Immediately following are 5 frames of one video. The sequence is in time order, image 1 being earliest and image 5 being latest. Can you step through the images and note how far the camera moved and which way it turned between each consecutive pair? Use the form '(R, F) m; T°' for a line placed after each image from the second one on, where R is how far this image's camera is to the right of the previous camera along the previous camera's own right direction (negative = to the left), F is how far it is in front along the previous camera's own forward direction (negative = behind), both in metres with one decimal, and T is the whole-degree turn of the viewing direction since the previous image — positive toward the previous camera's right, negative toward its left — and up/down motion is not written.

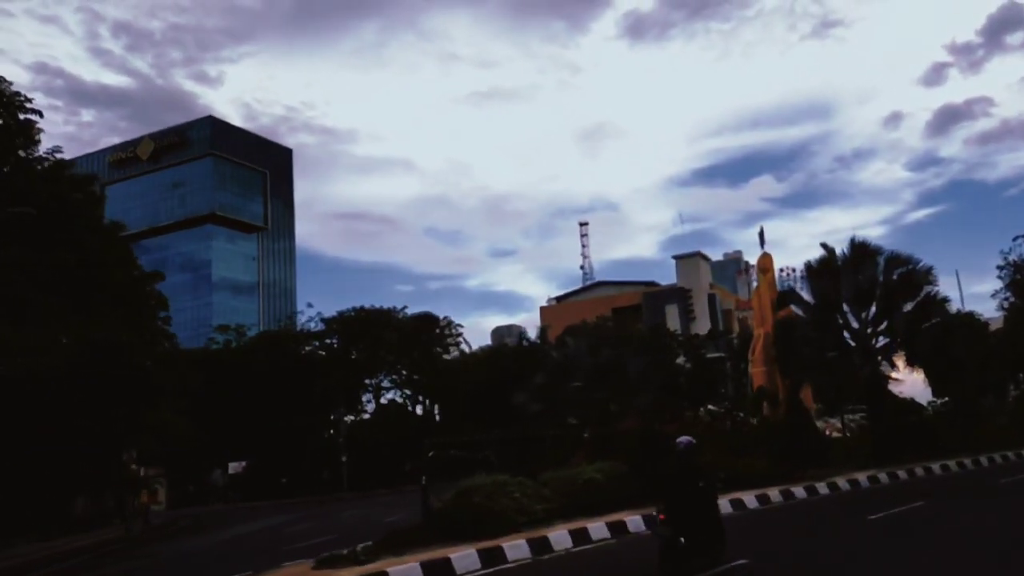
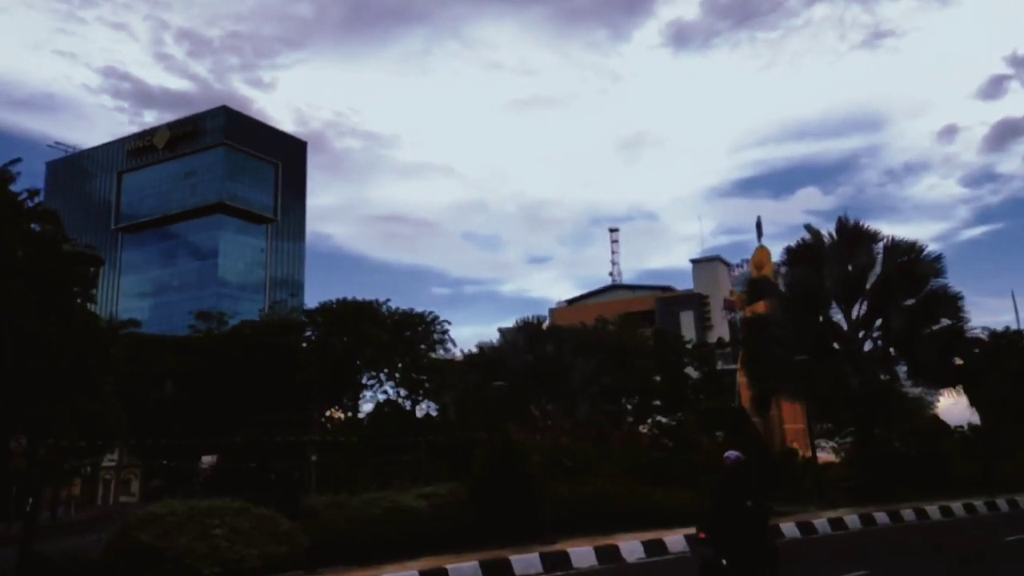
(+1.9, +2.9) m; -2°
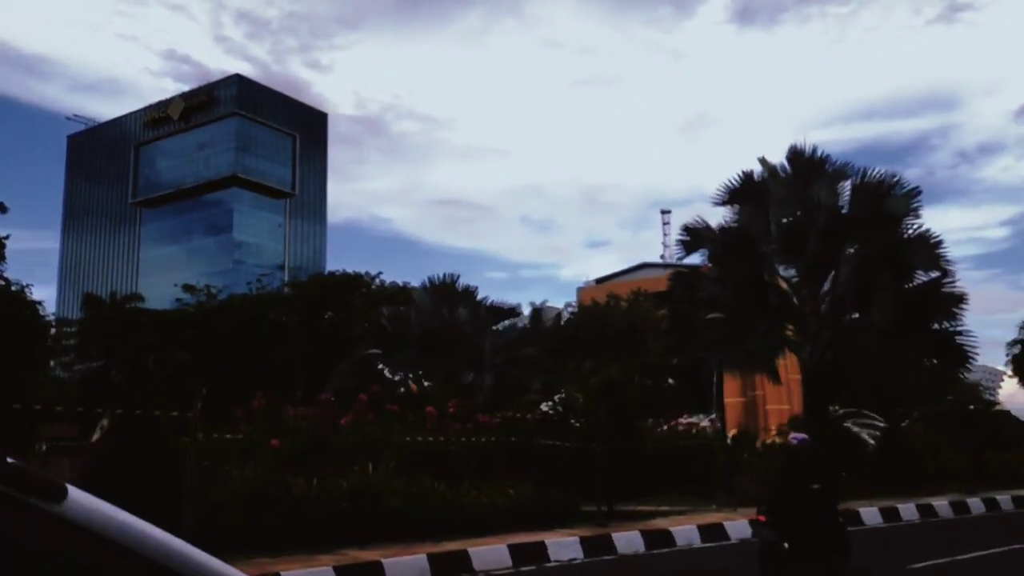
(+2.3, +2.8) m; -4°
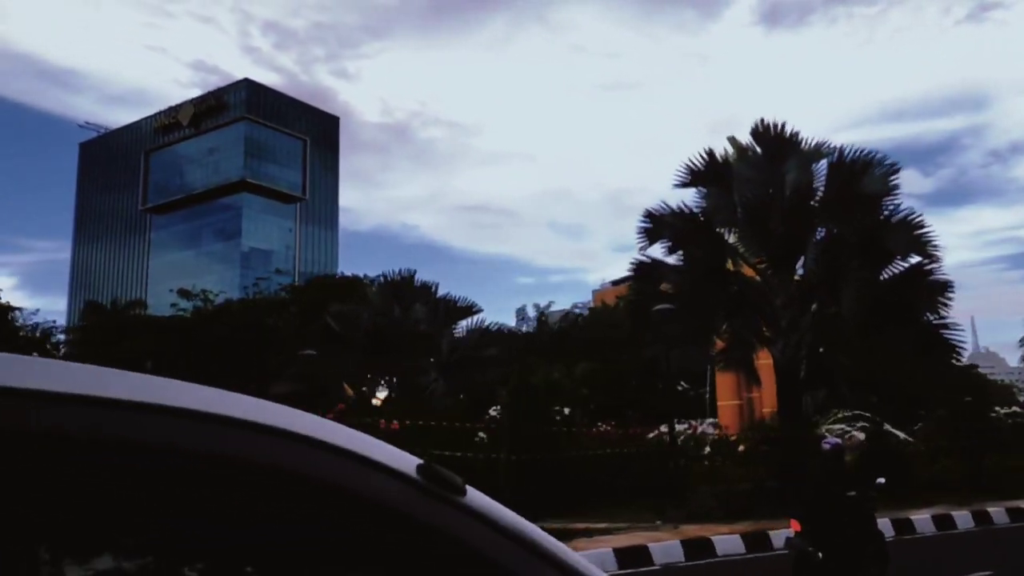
(+1.0, +1.1) m; -2°
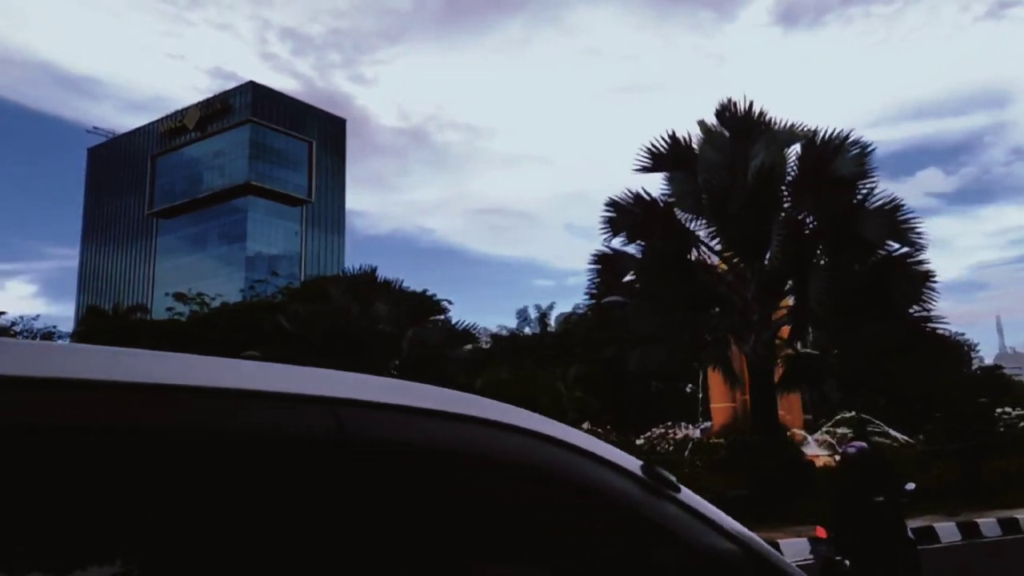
(+0.7, +0.7) m; -1°
